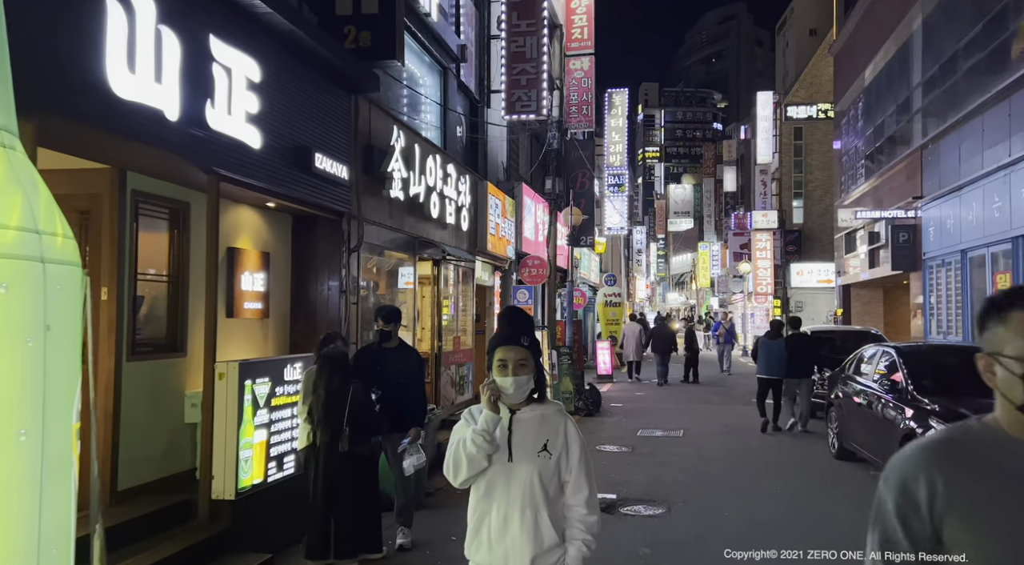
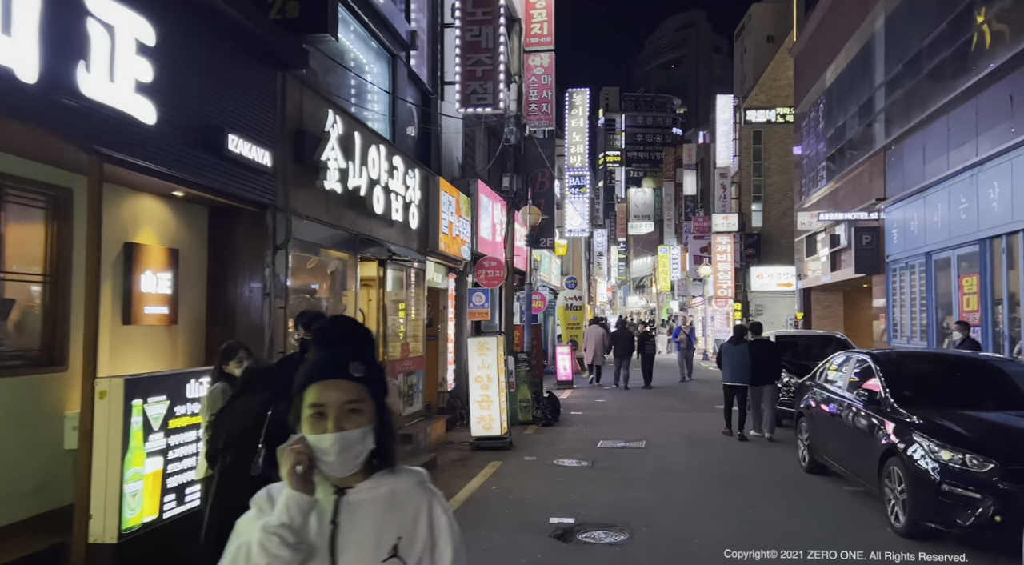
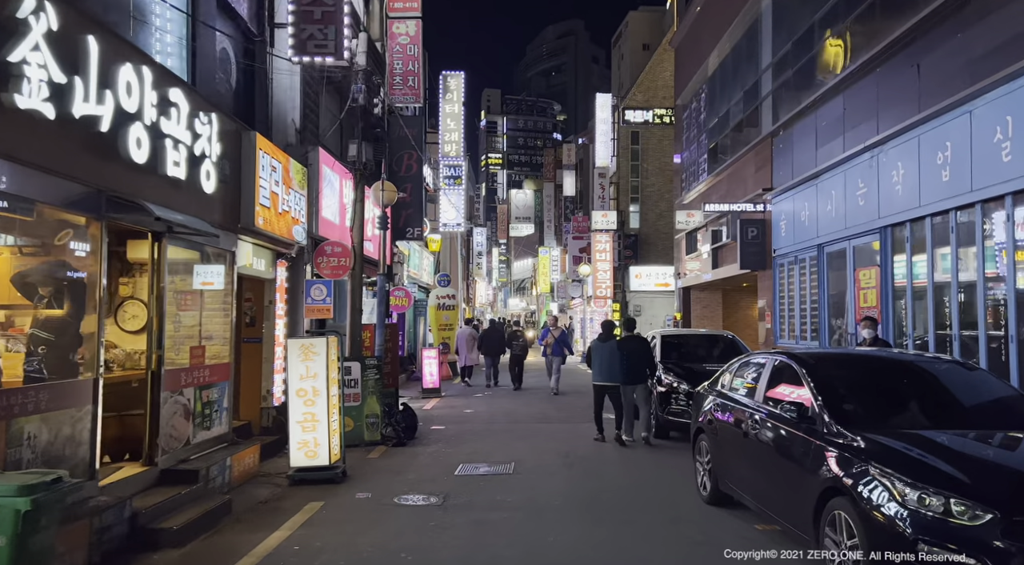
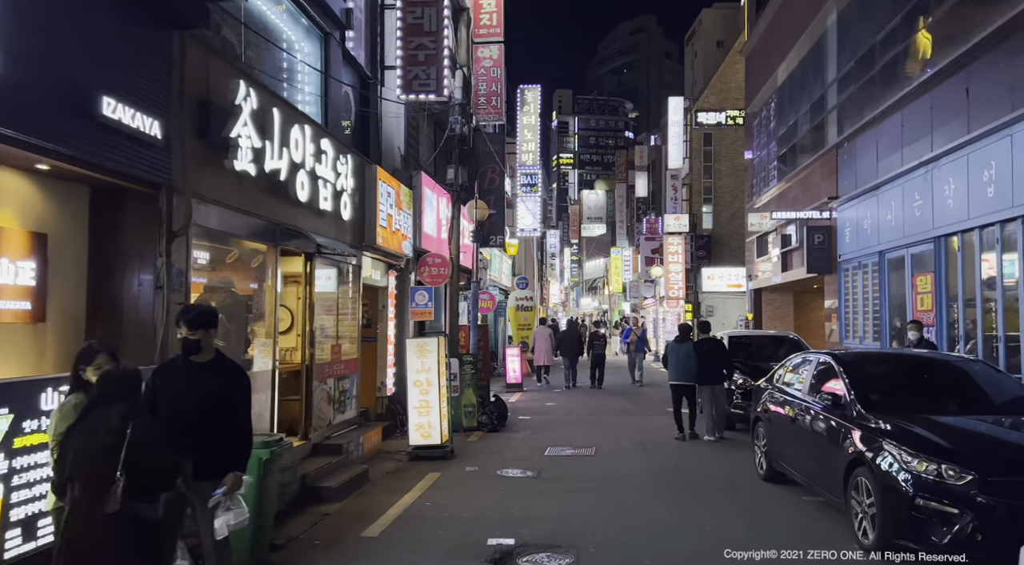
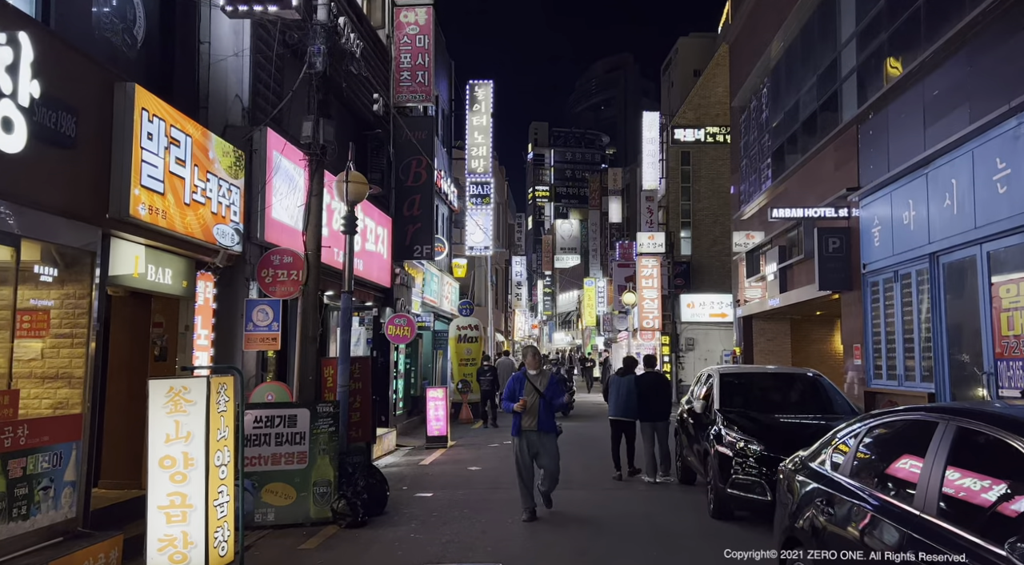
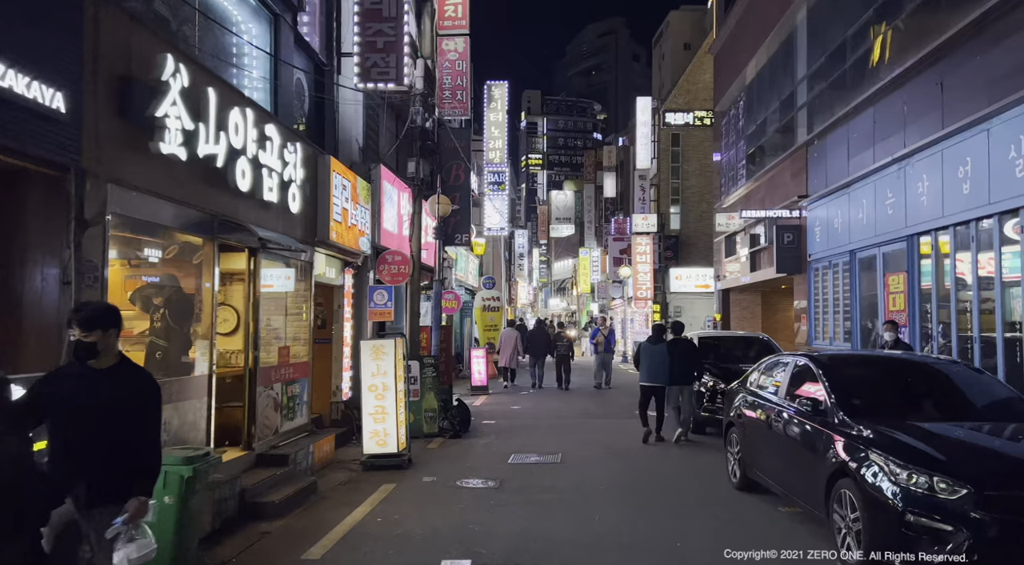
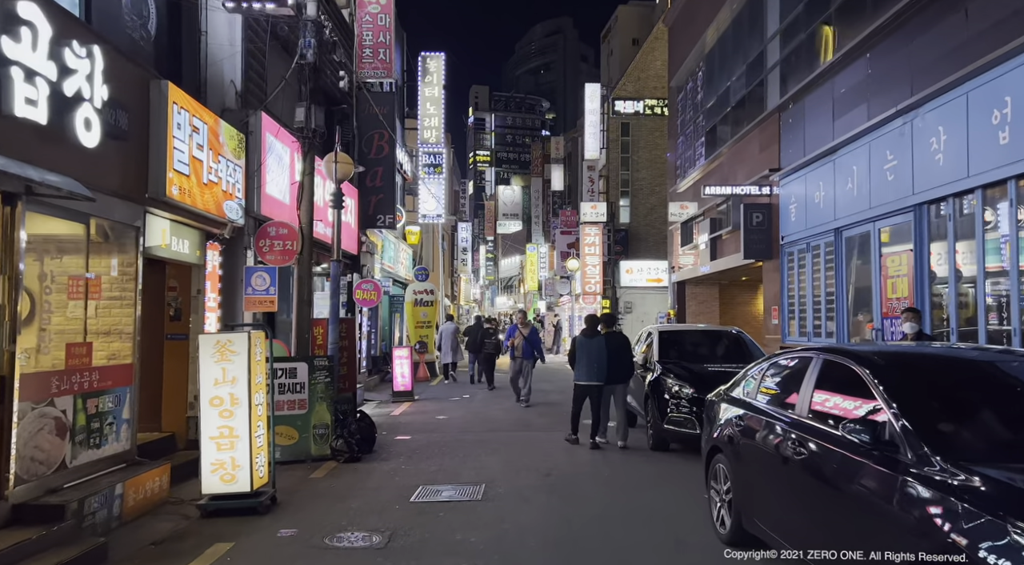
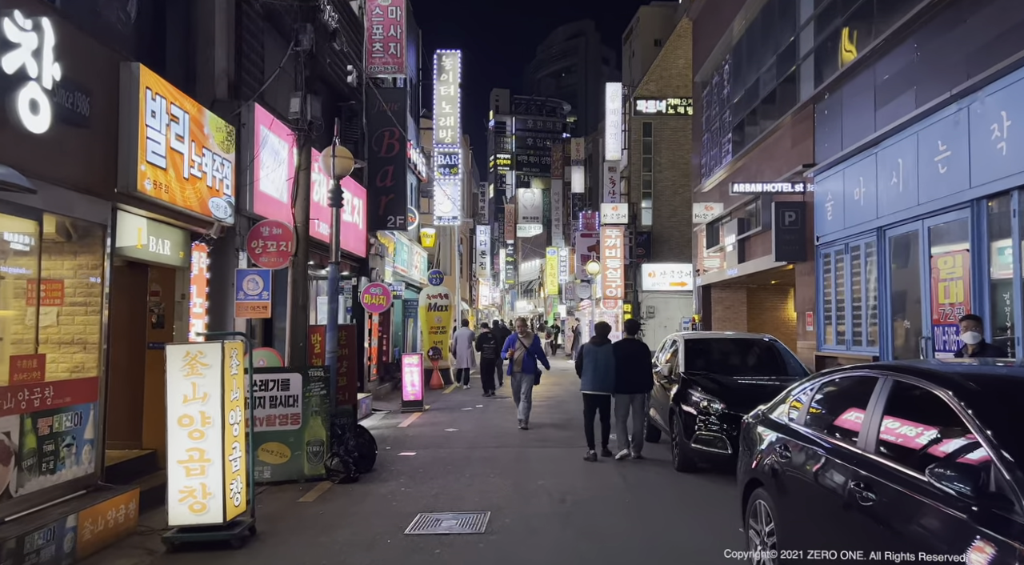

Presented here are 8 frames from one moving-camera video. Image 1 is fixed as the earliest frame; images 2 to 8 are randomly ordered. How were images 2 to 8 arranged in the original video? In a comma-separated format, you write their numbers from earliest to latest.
2, 4, 6, 3, 7, 8, 5
